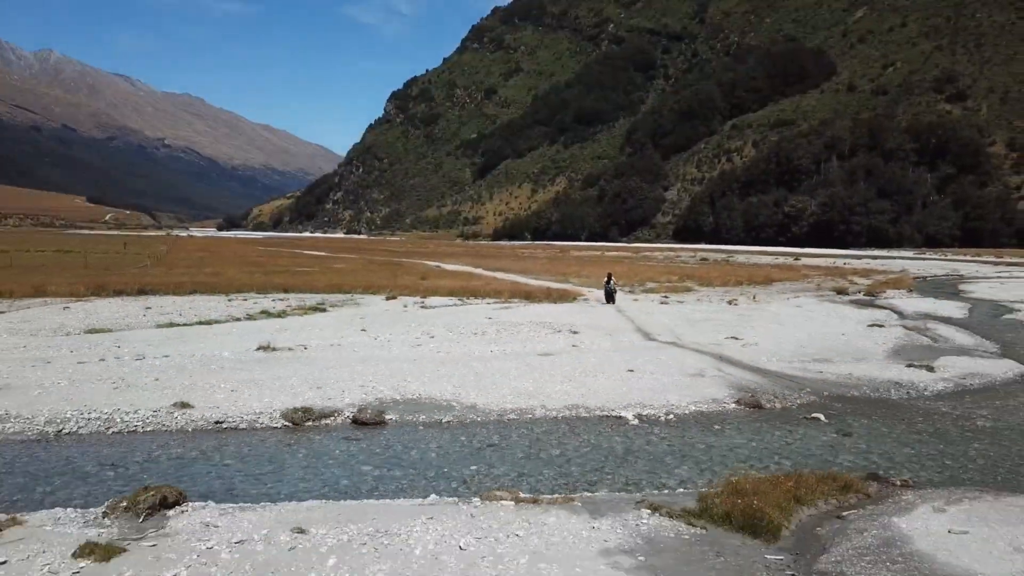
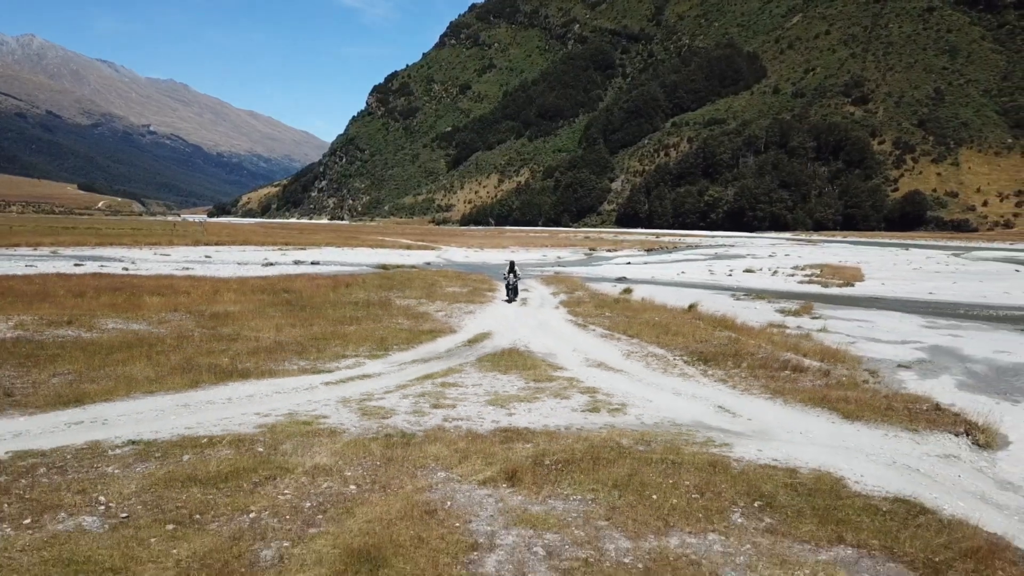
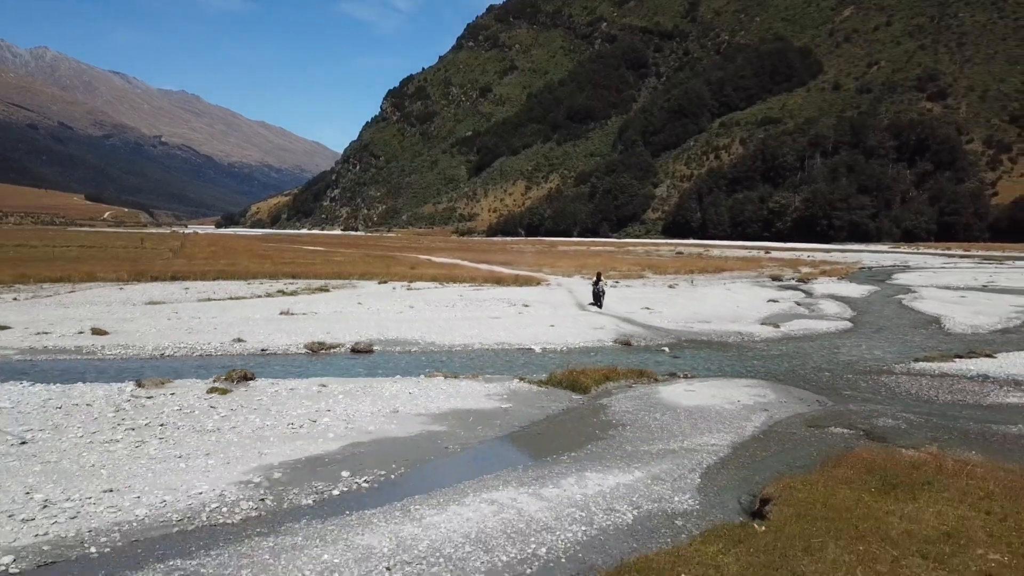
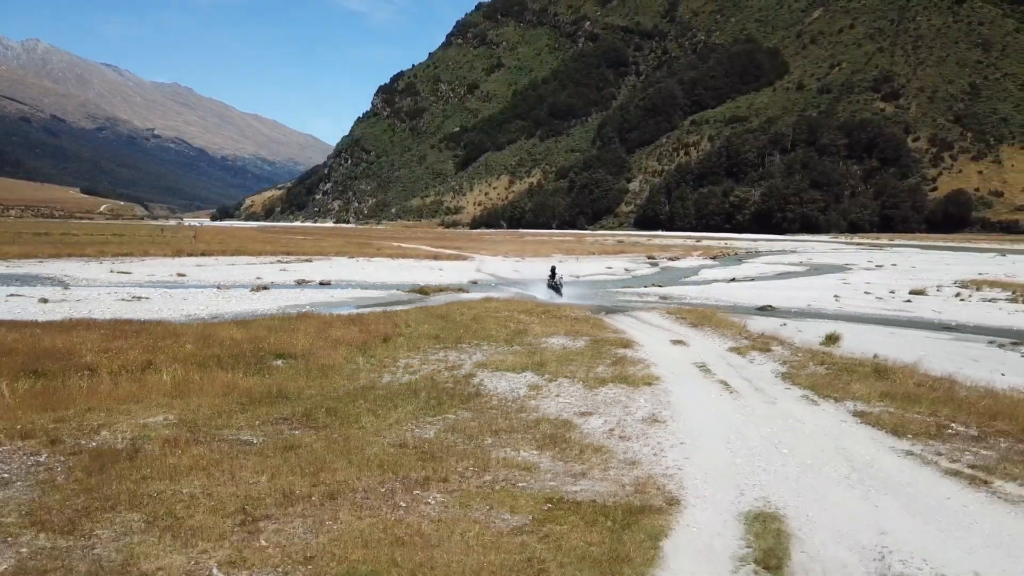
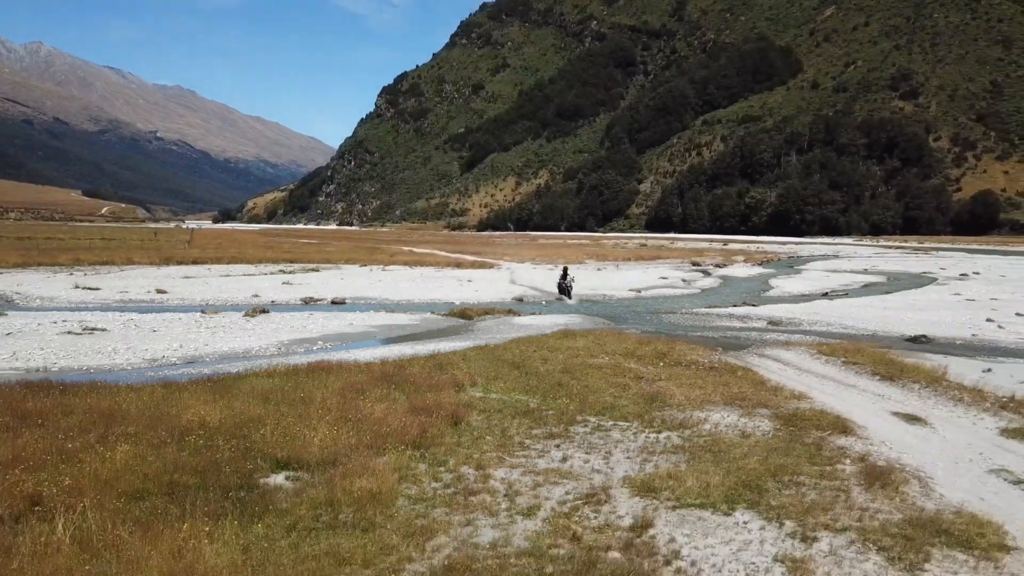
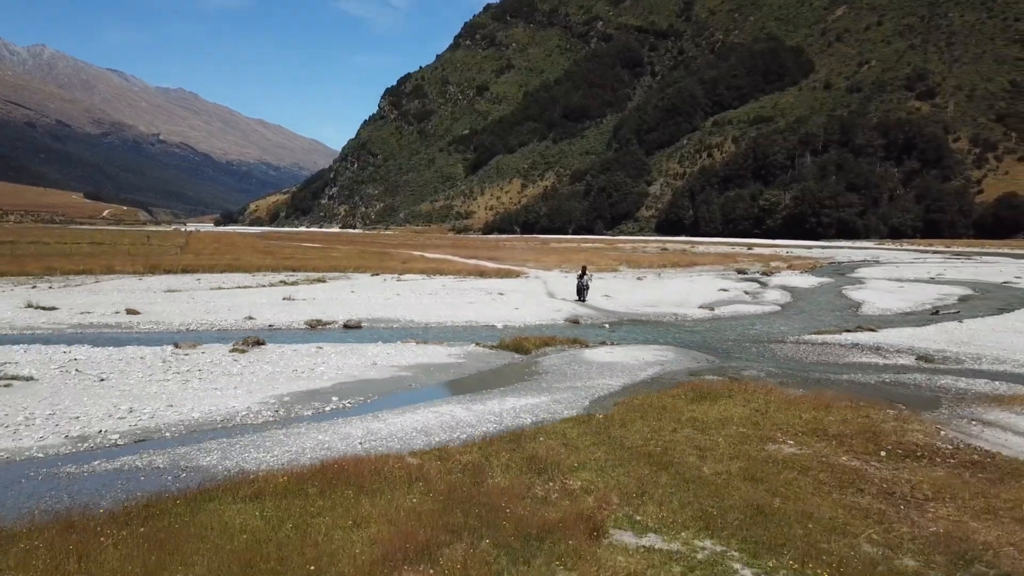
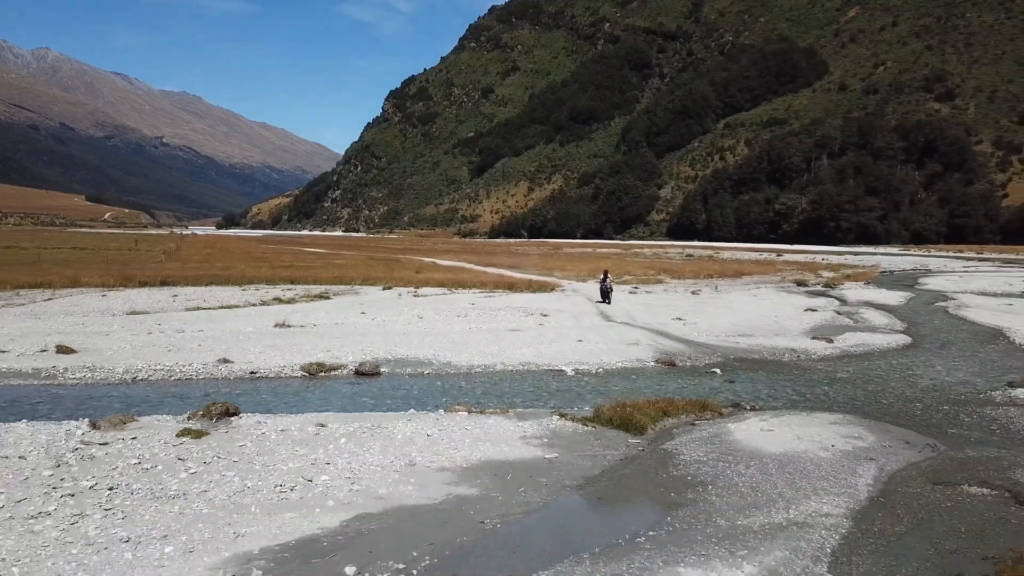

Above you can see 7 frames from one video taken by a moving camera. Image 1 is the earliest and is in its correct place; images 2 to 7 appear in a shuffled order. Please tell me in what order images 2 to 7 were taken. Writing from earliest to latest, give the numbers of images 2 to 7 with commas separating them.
7, 3, 6, 5, 4, 2
